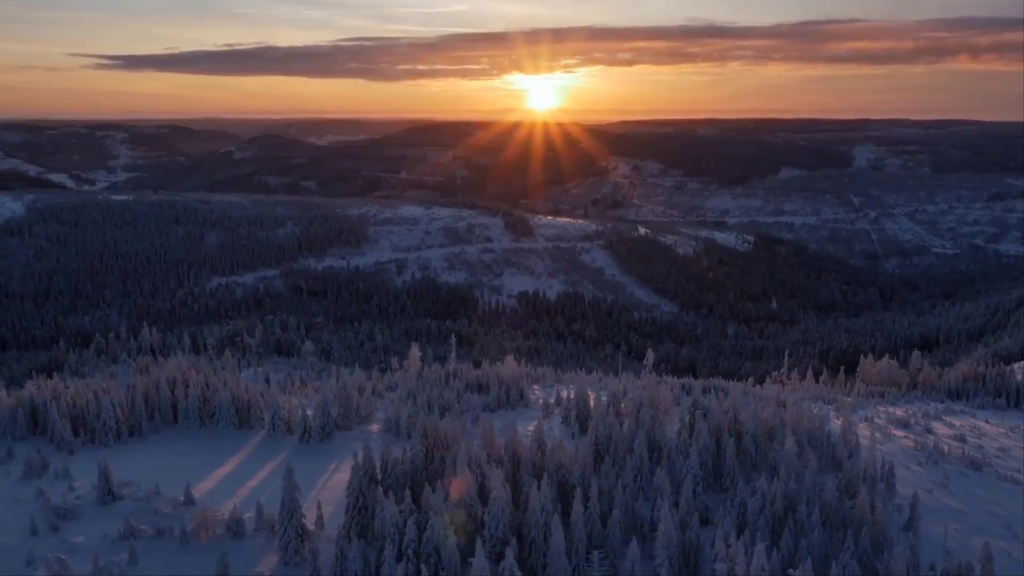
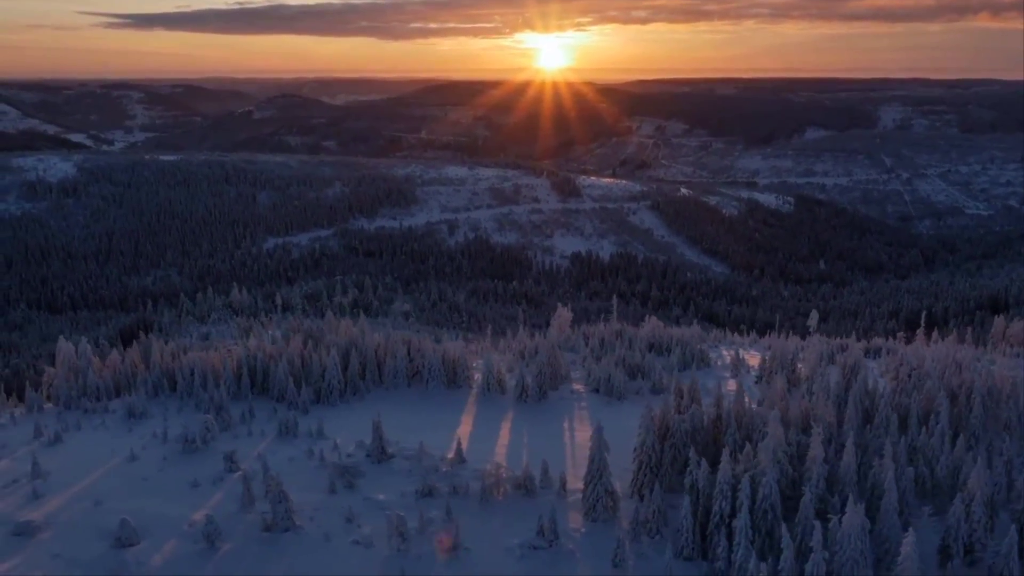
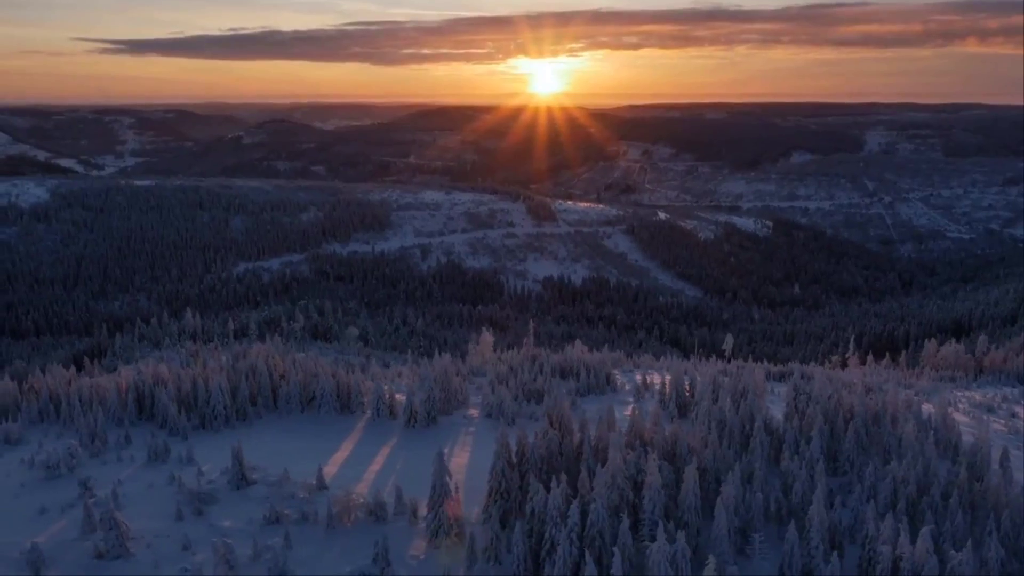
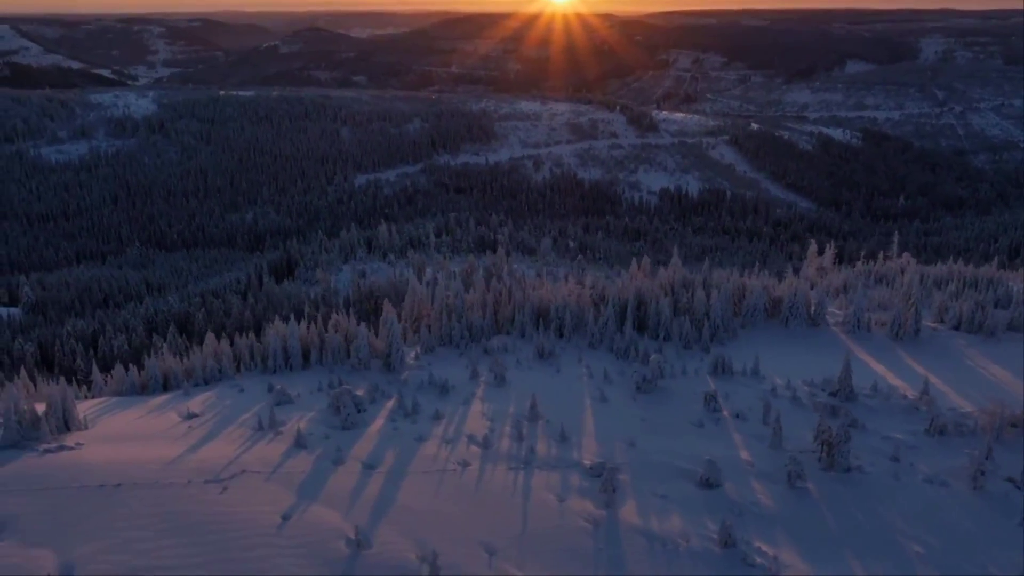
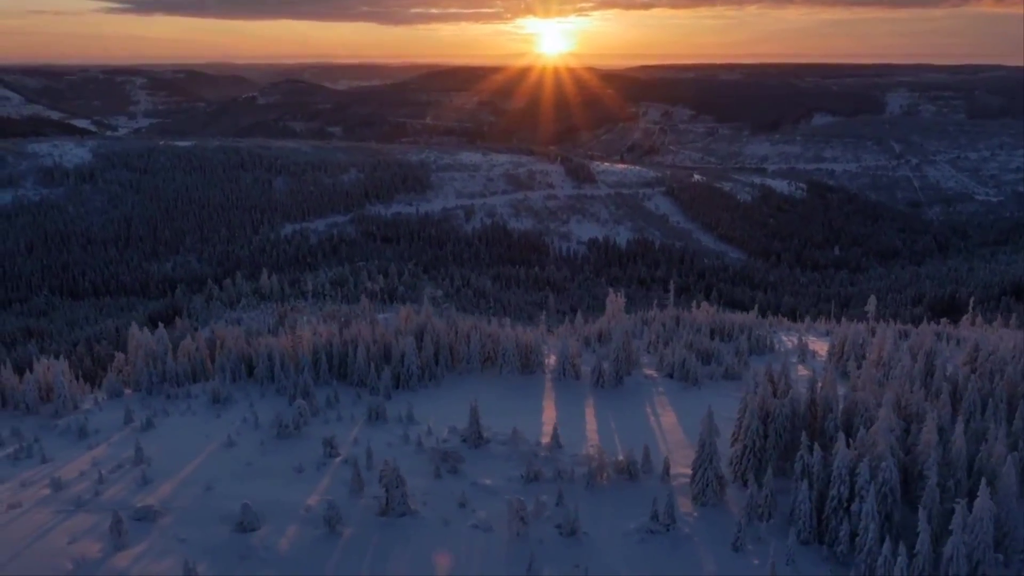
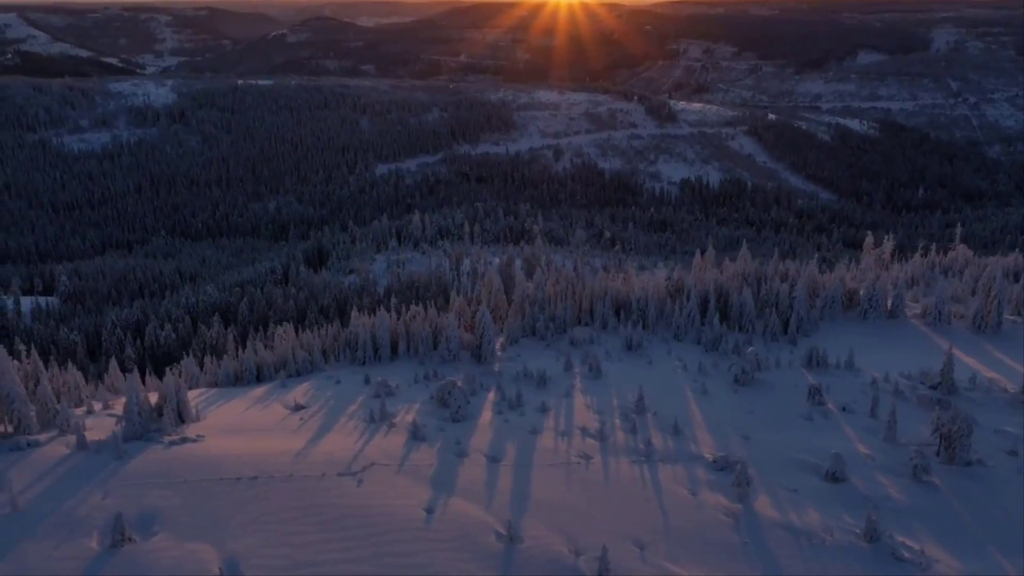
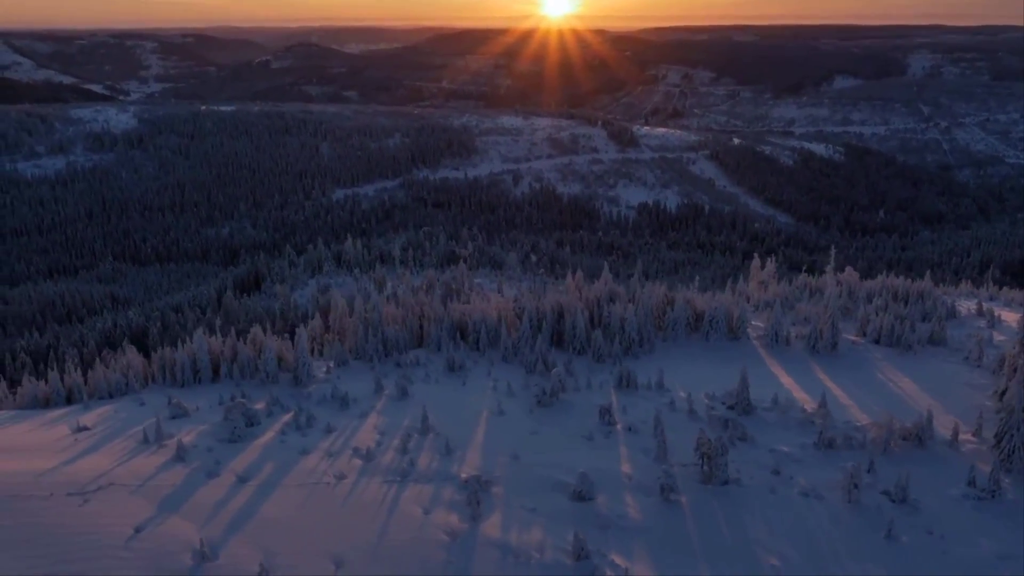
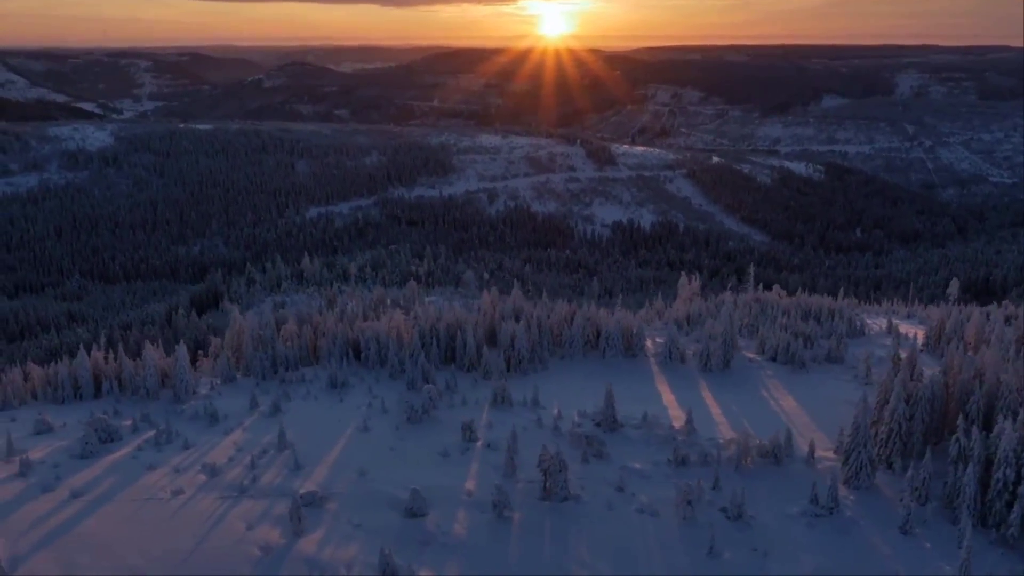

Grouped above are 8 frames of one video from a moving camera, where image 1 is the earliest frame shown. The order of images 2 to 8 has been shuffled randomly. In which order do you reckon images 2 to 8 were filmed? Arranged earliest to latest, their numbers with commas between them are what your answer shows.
3, 2, 5, 8, 7, 4, 6
